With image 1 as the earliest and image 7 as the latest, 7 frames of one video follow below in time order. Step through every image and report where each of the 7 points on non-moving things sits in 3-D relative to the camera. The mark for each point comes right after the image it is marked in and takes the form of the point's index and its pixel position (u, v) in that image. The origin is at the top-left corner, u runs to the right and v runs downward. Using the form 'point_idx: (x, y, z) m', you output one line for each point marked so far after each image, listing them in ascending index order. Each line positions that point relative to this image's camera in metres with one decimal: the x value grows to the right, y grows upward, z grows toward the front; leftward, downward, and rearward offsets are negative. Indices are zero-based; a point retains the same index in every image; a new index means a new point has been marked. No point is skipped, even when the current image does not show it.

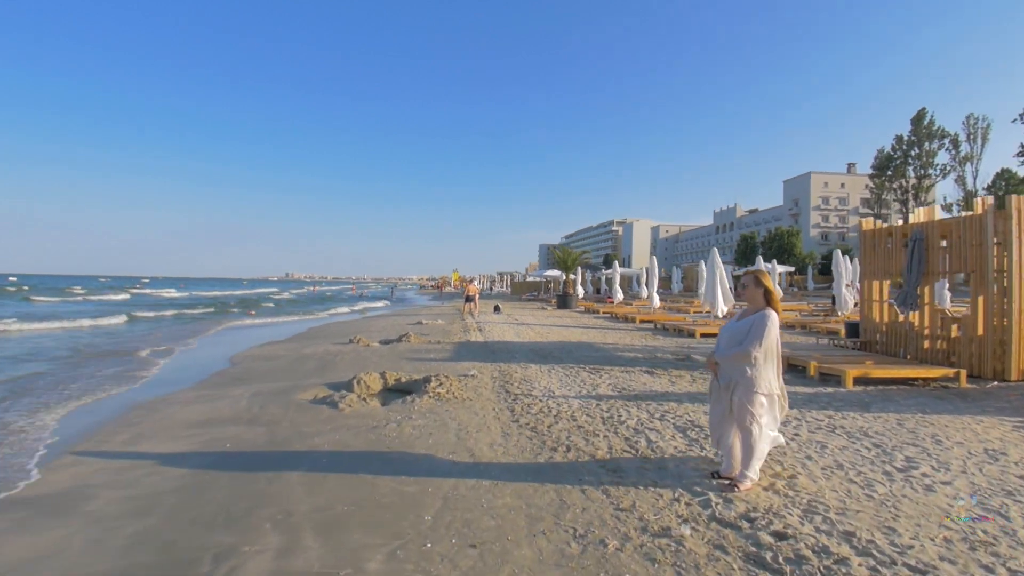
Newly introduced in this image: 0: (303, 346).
0: (-4.8, -1.3, +13.6) m
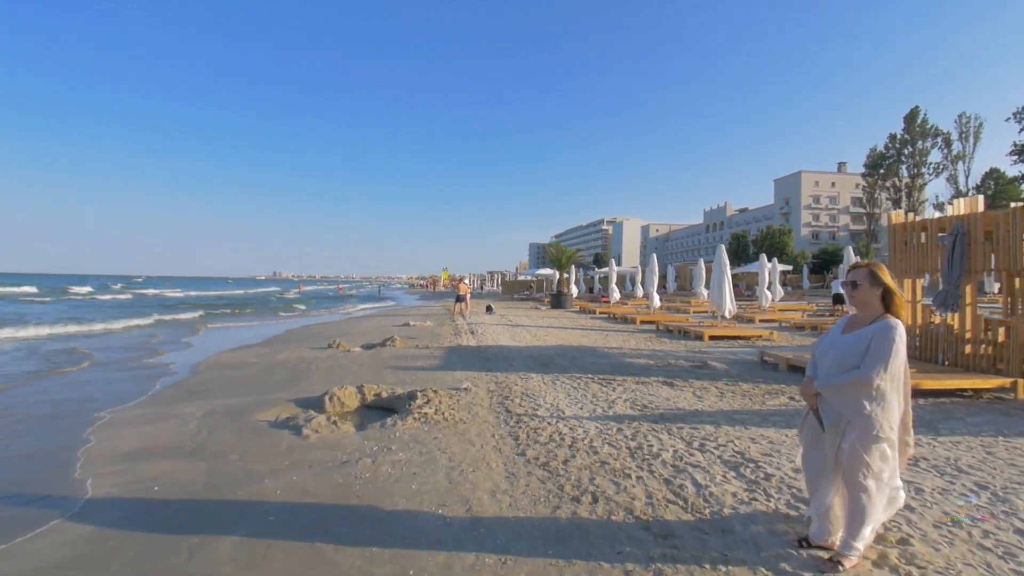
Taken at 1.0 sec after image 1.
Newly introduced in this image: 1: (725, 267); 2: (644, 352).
0: (-4.9, -1.3, +12.3) m
1: (+5.7, +0.6, +15.8) m
2: (+2.6, -1.2, +11.3) m
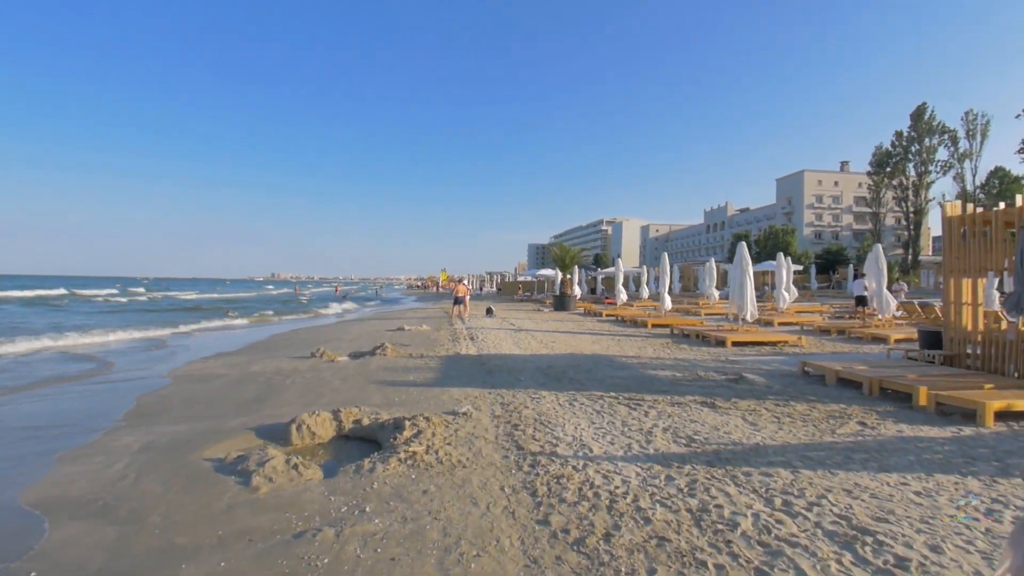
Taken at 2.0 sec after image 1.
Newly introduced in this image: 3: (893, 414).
0: (-4.8, -1.4, +11.0) m
1: (+5.8, +0.5, +14.5) m
2: (+2.7, -1.3, +10.1) m
3: (+4.3, -1.4, +6.6) m
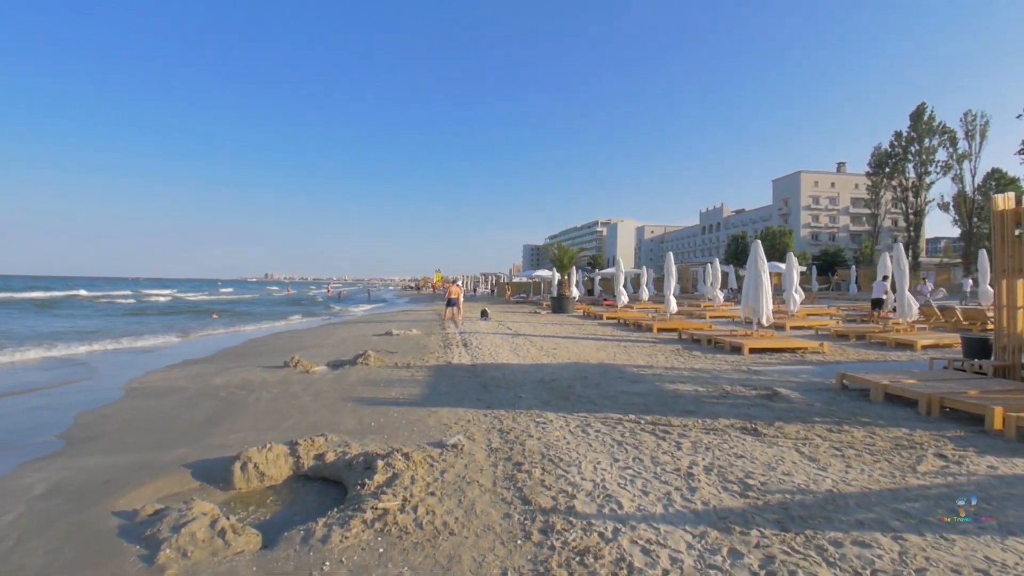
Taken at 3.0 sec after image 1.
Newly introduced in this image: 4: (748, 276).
0: (-4.9, -1.4, +9.8) m
1: (+5.7, +0.5, +13.4) m
2: (+2.6, -1.3, +8.9) m
3: (+4.3, -1.4, +5.5) m
4: (+5.5, +0.3, +13.7) m
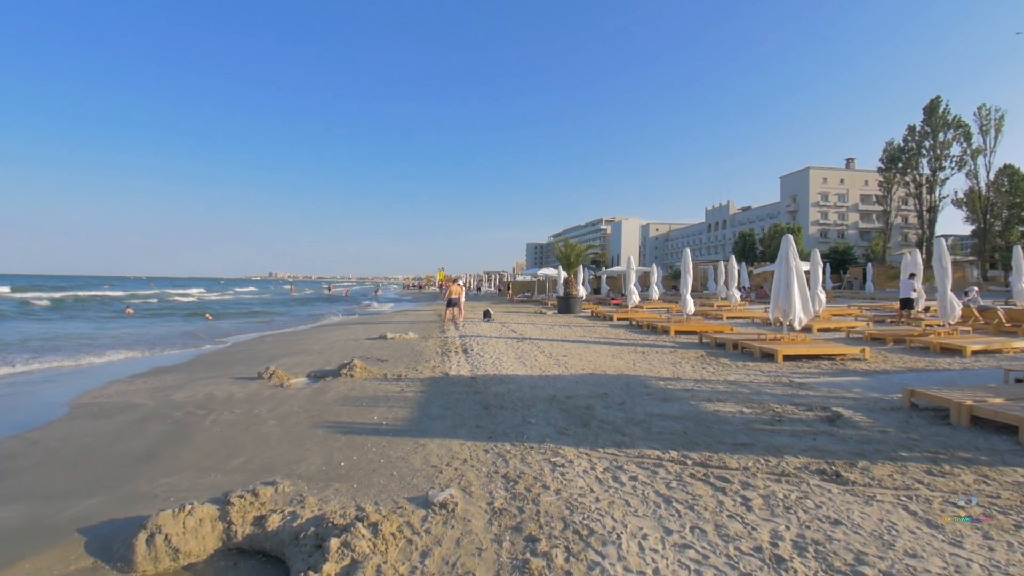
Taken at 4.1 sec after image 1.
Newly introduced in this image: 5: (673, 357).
0: (-4.8, -1.4, +8.6) m
1: (+5.8, +0.5, +12.1) m
2: (+2.7, -1.3, +7.7) m
3: (+4.3, -1.4, +4.2) m
4: (+5.6, +0.3, +12.4) m
5: (+2.9, -1.2, +10.5) m
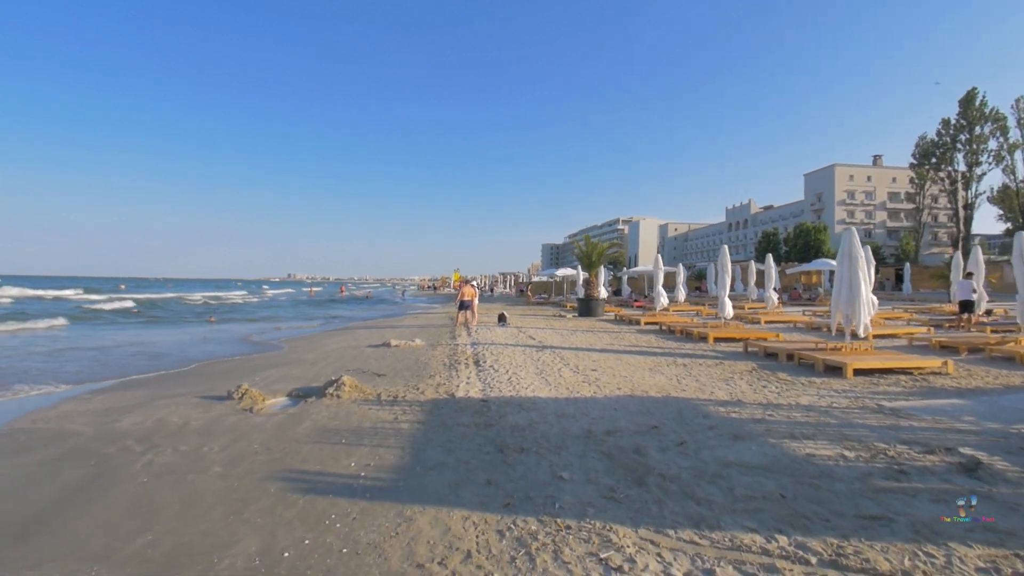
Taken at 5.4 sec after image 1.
0: (-4.5, -1.4, +7.2) m
1: (+6.2, +0.5, +10.5) m
2: (+2.9, -1.3, +6.1) m
3: (+4.5, -1.5, +2.6) m
4: (+6.0, +0.3, +10.8) m
5: (+3.2, -1.3, +8.9) m
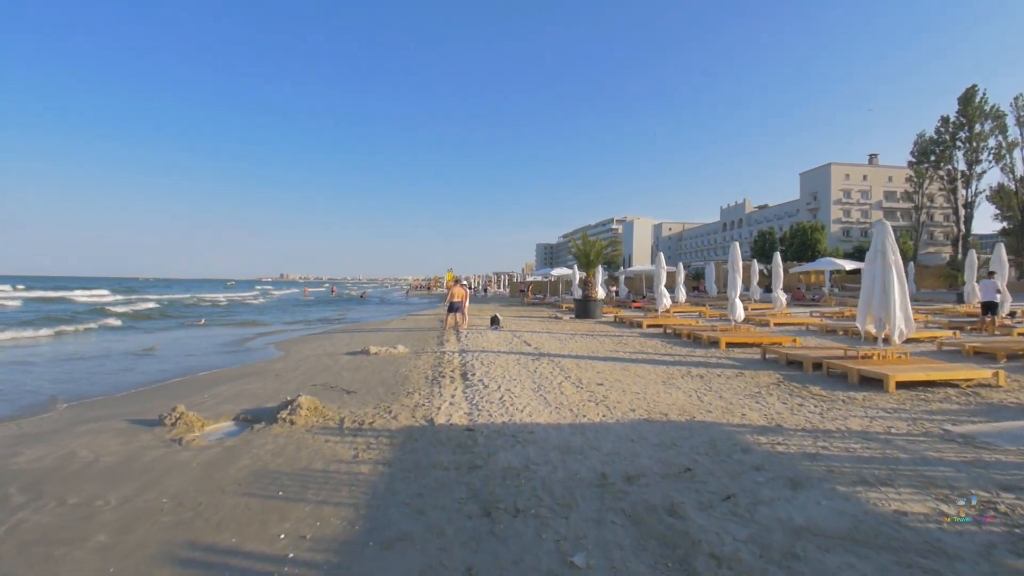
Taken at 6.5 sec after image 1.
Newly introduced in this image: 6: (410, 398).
0: (-4.6, -1.4, +6.0) m
1: (+6.0, +0.5, +9.4) m
2: (+2.9, -1.3, +5.0) m
3: (+4.4, -1.5, +1.5) m
4: (+5.9, +0.3, +9.7) m
5: (+3.1, -1.3, +7.8) m
6: (-1.1, -1.2, +6.5) m
